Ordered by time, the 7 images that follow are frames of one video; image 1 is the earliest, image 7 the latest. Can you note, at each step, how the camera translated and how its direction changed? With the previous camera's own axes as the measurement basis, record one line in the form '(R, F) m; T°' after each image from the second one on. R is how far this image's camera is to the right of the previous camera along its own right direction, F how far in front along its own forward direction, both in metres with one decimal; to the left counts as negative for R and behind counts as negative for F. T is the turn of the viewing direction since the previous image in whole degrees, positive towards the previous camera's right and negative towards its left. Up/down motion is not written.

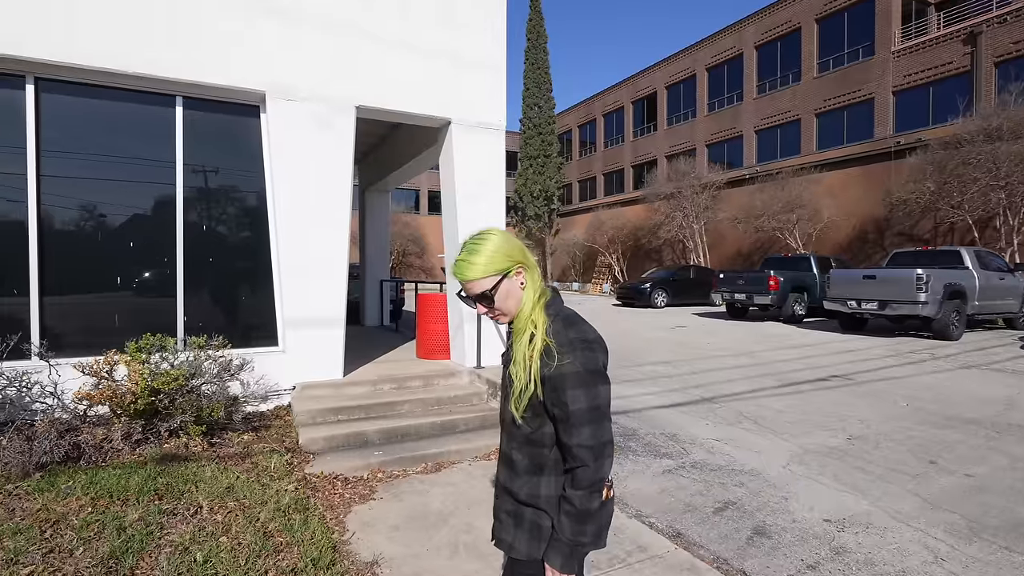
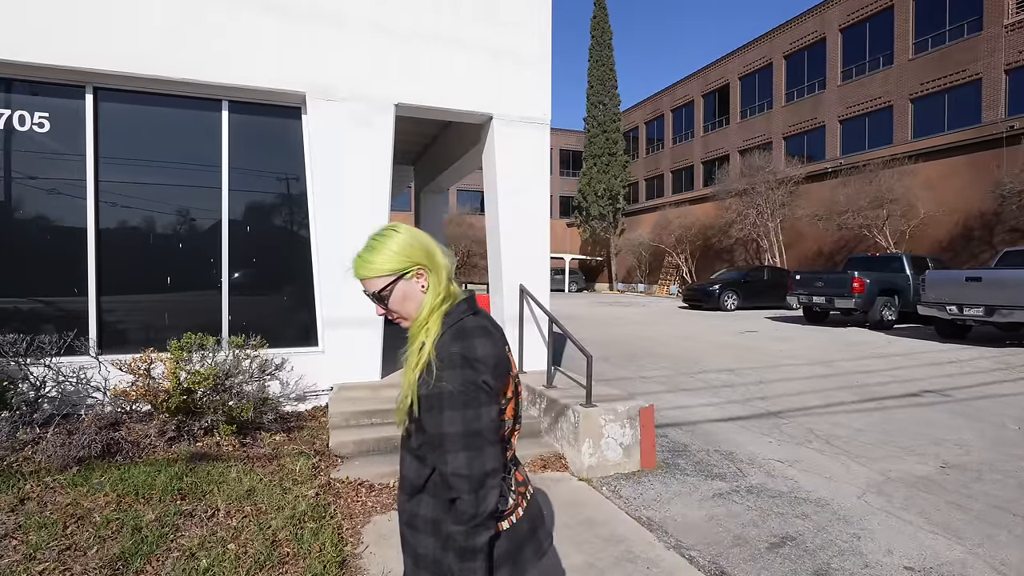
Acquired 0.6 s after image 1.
(+0.3, +0.3) m; -7°
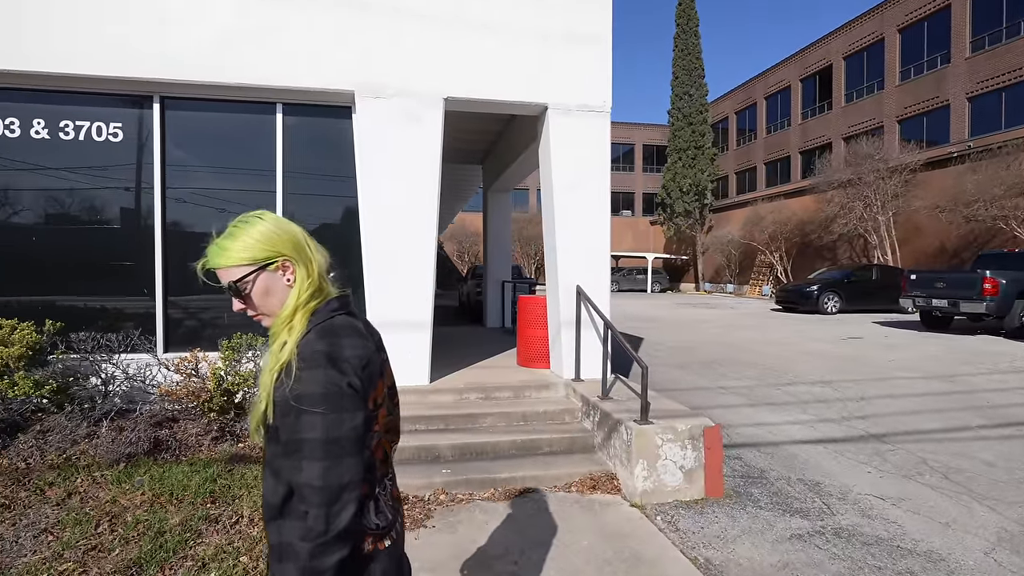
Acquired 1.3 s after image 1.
(+0.3, +0.4) m; -9°
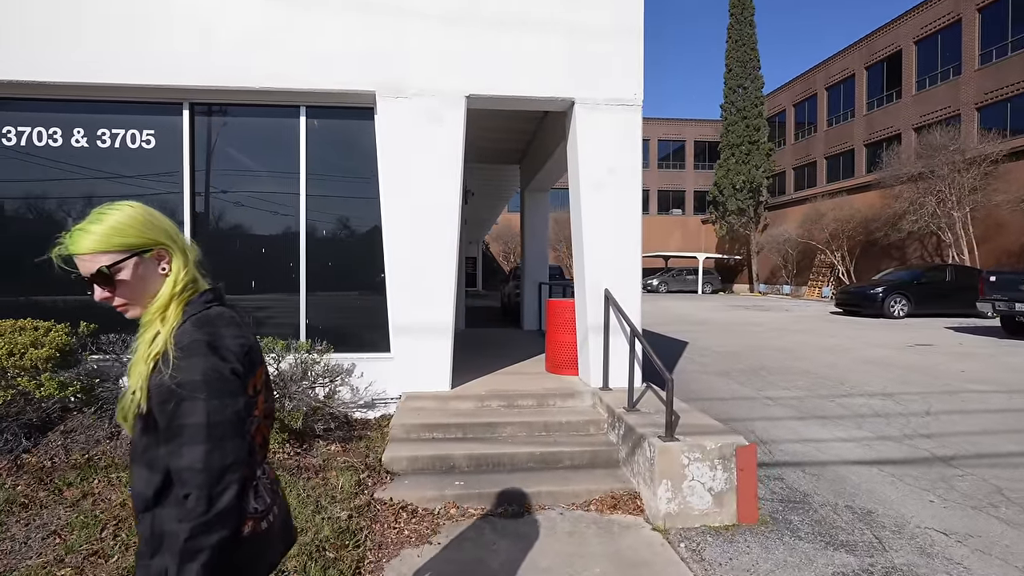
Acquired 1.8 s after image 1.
(+0.3, +0.2) m; -5°
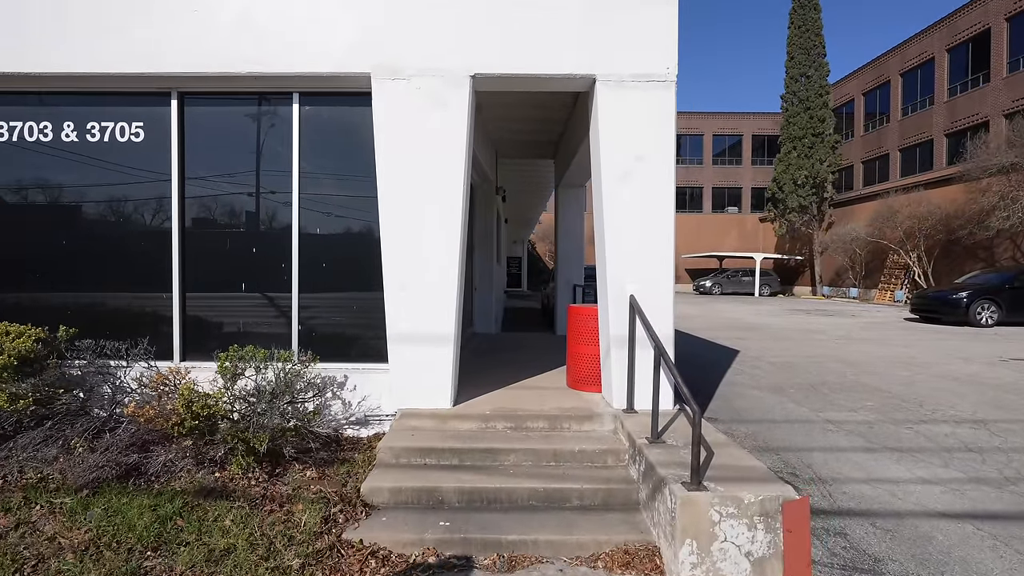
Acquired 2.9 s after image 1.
(+0.4, +0.7) m; -5°
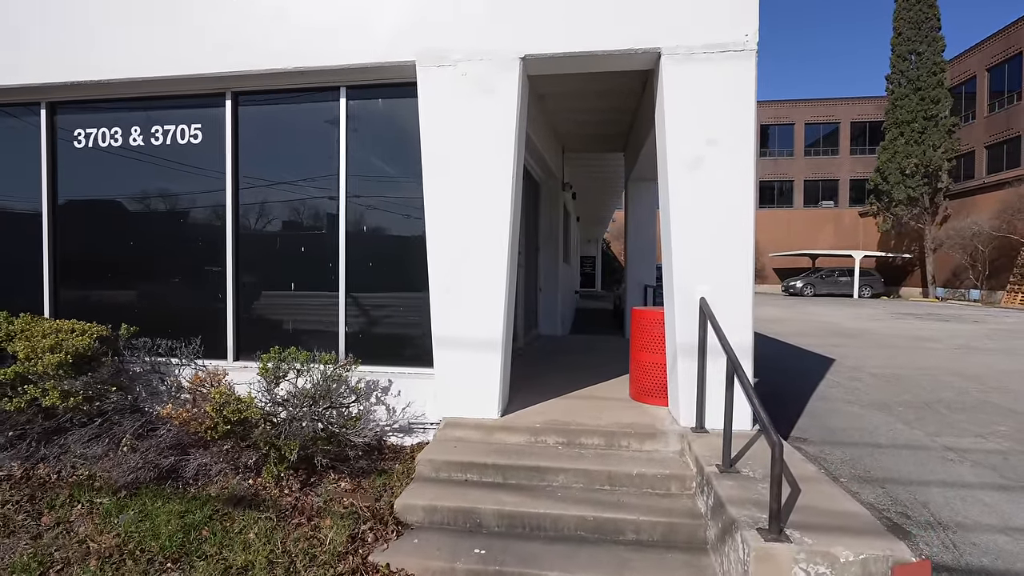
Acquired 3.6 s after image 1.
(+0.2, +0.4) m; -8°
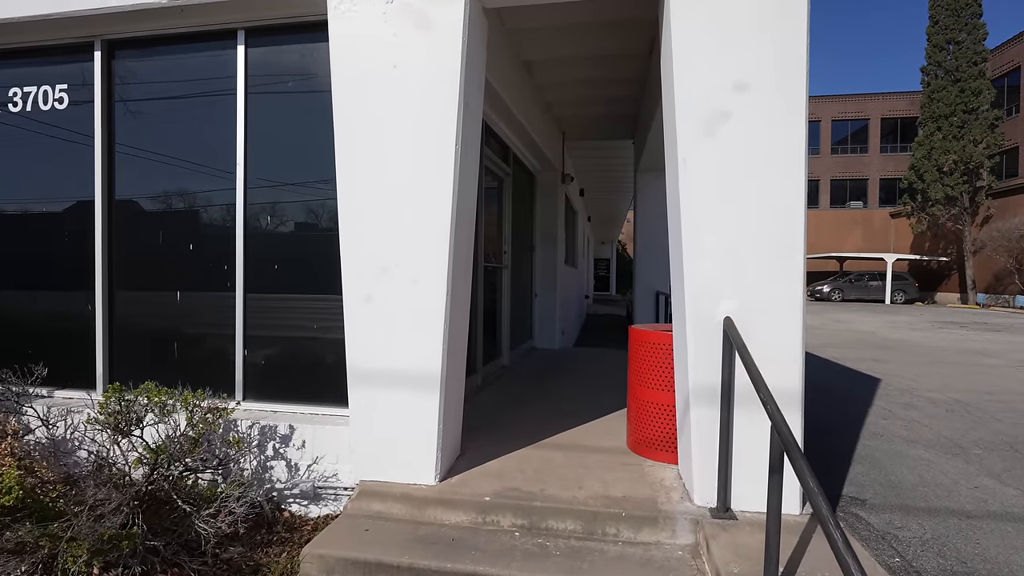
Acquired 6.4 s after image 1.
(+0.4, +1.3) m; -2°
